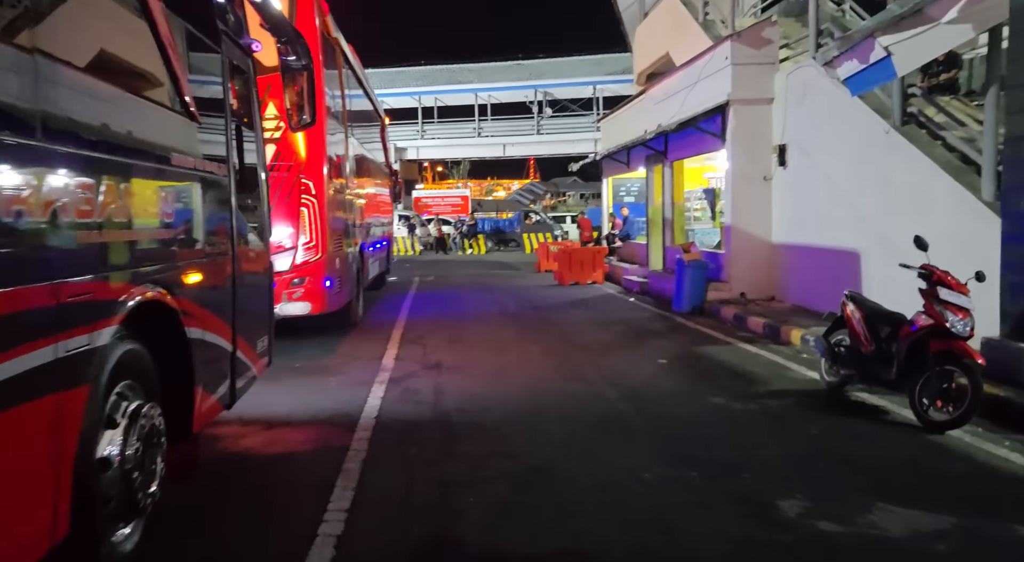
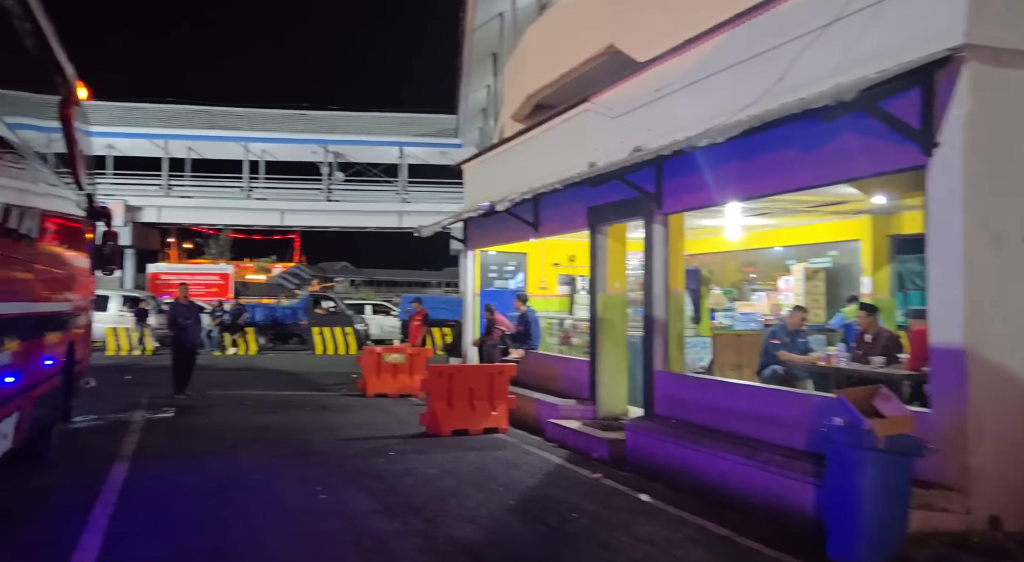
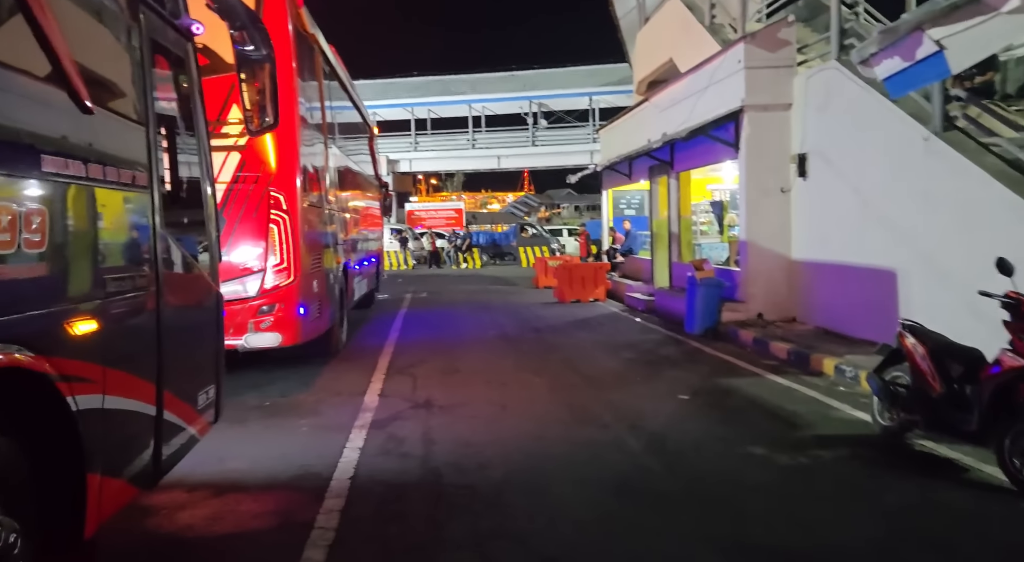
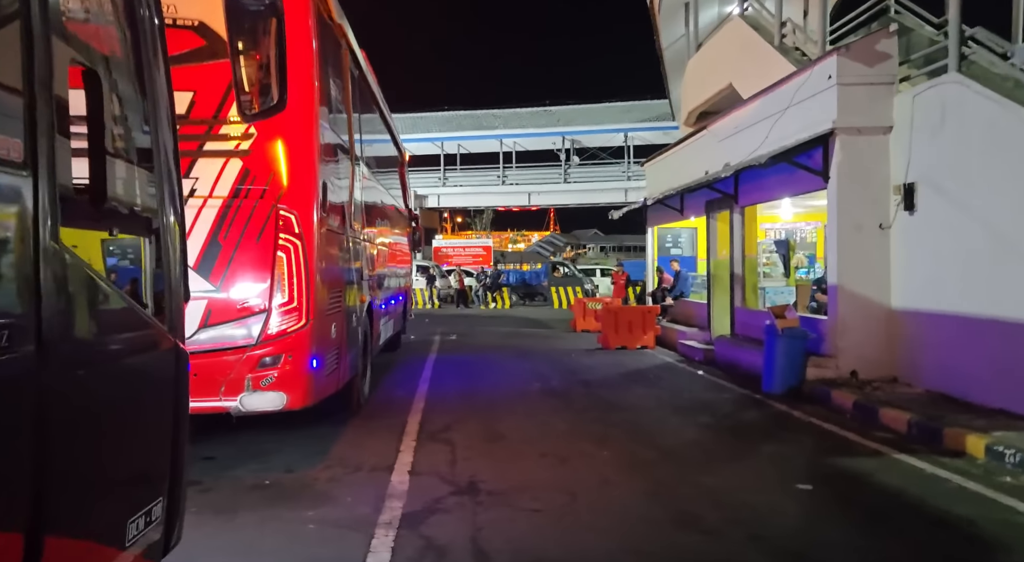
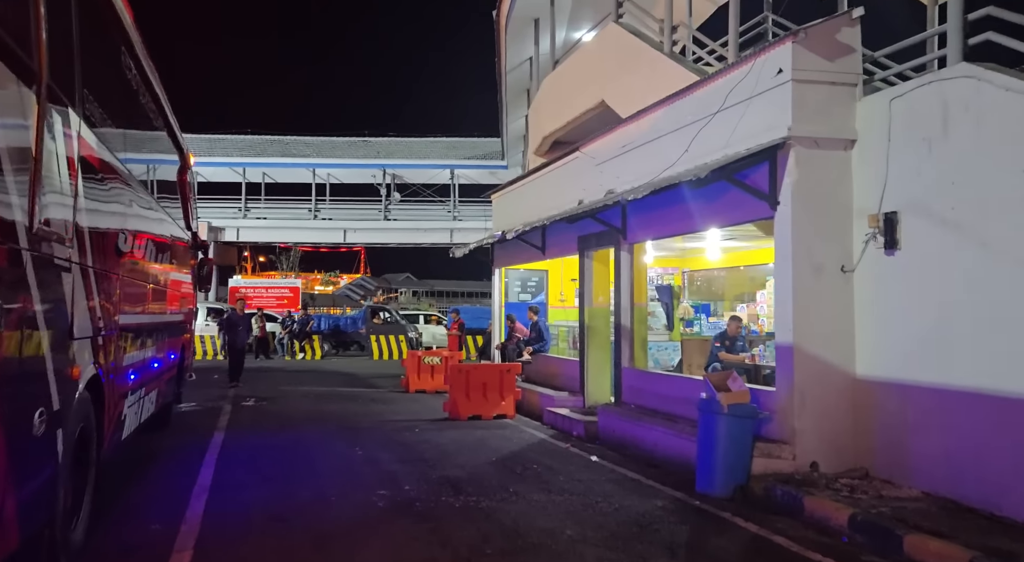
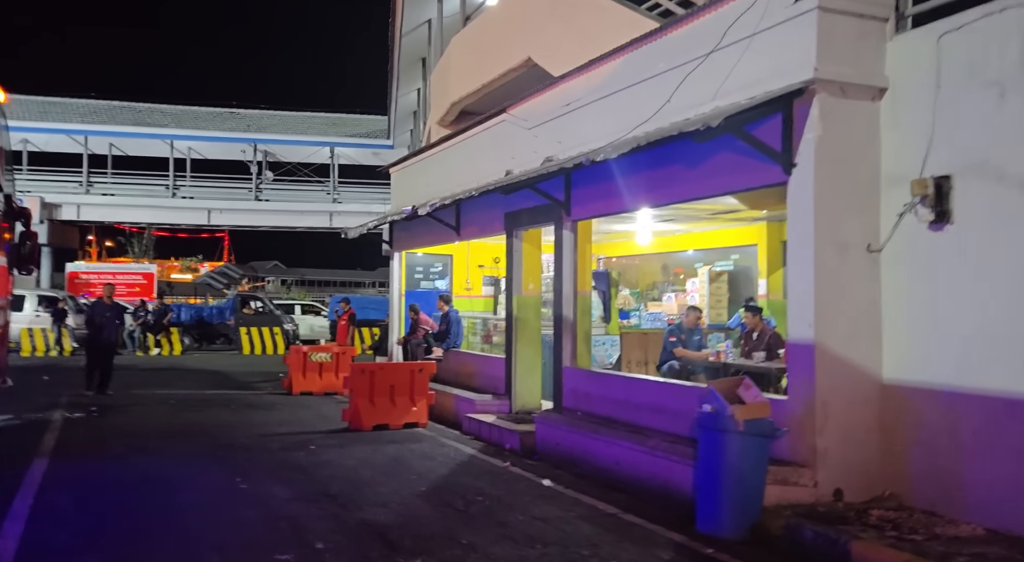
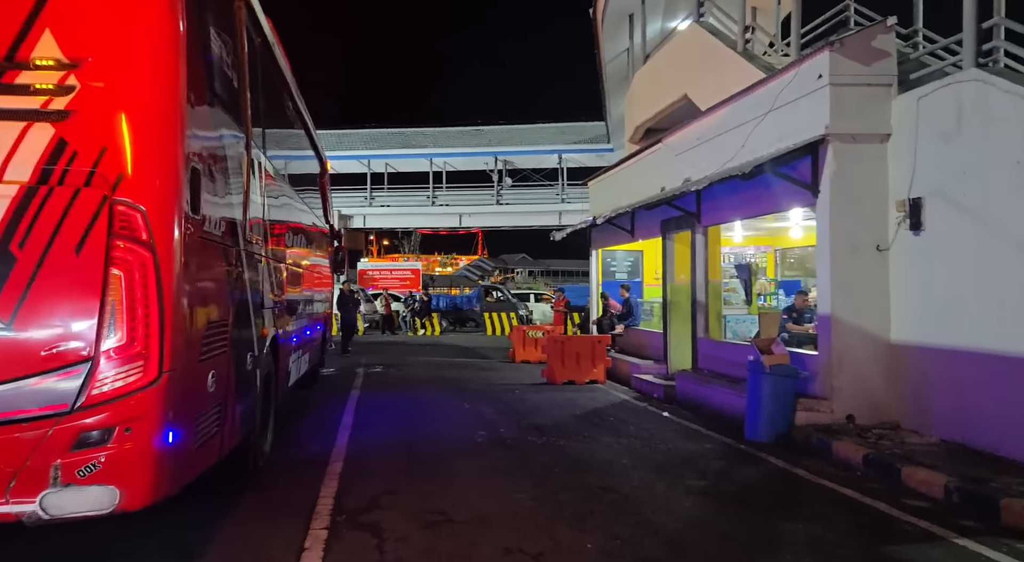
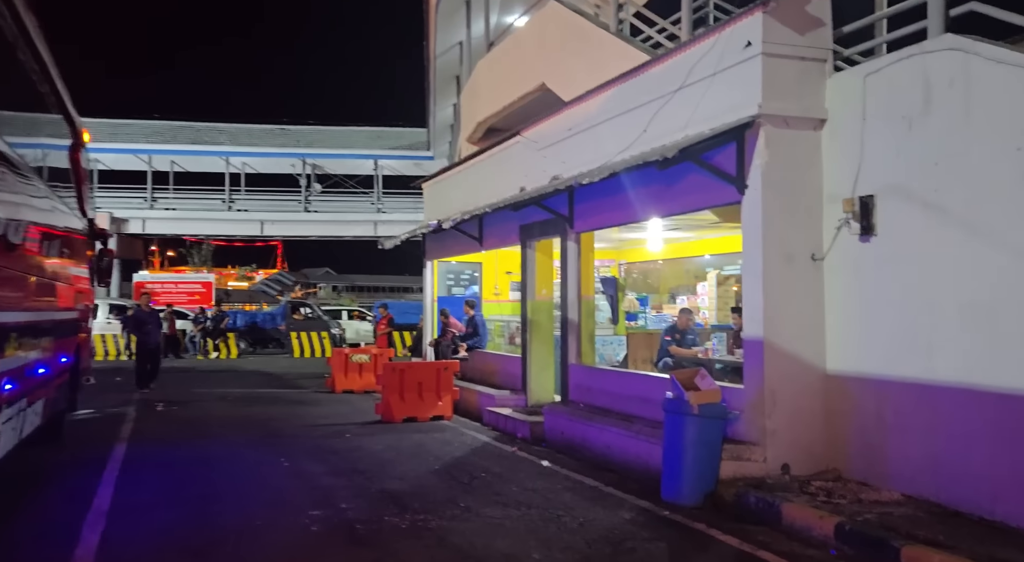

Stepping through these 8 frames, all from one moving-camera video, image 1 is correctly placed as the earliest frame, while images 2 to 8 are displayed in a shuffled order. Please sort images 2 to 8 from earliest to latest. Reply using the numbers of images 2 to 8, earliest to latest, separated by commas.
3, 4, 7, 5, 8, 6, 2
